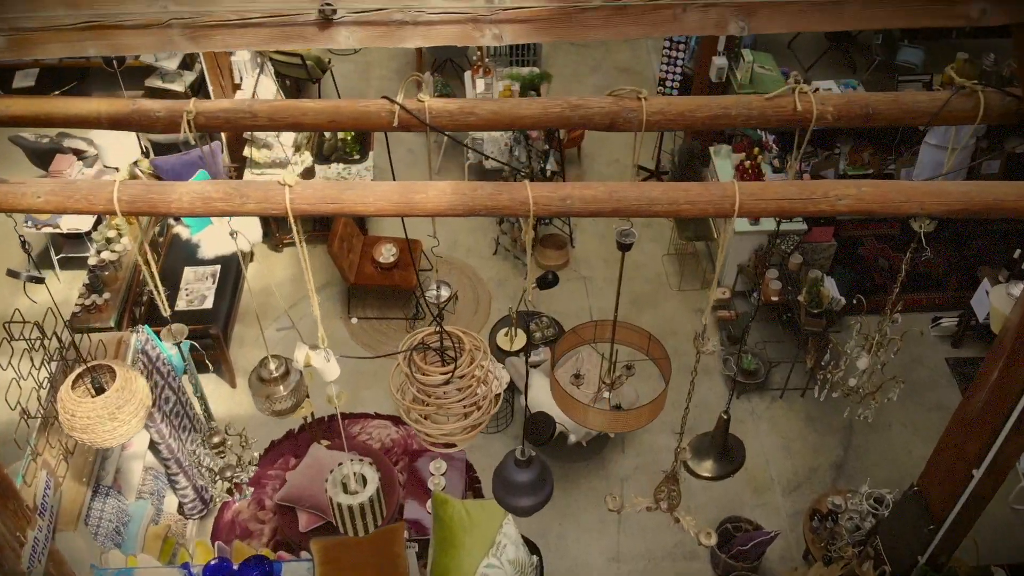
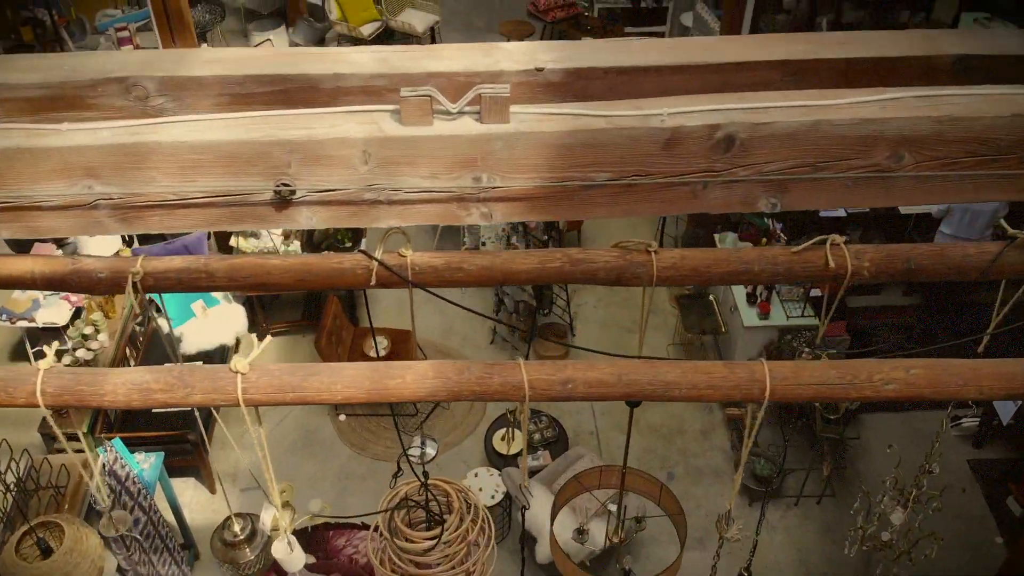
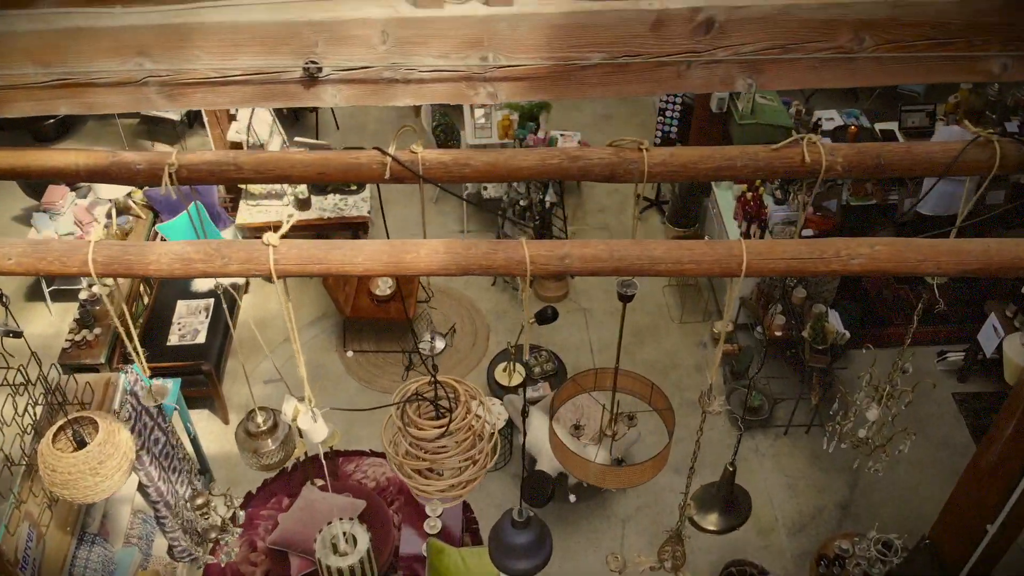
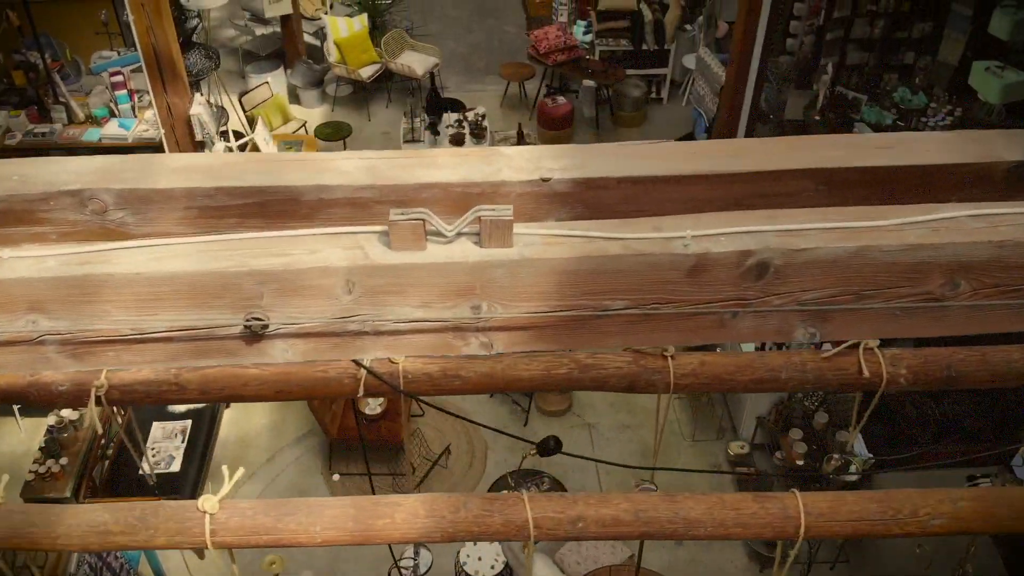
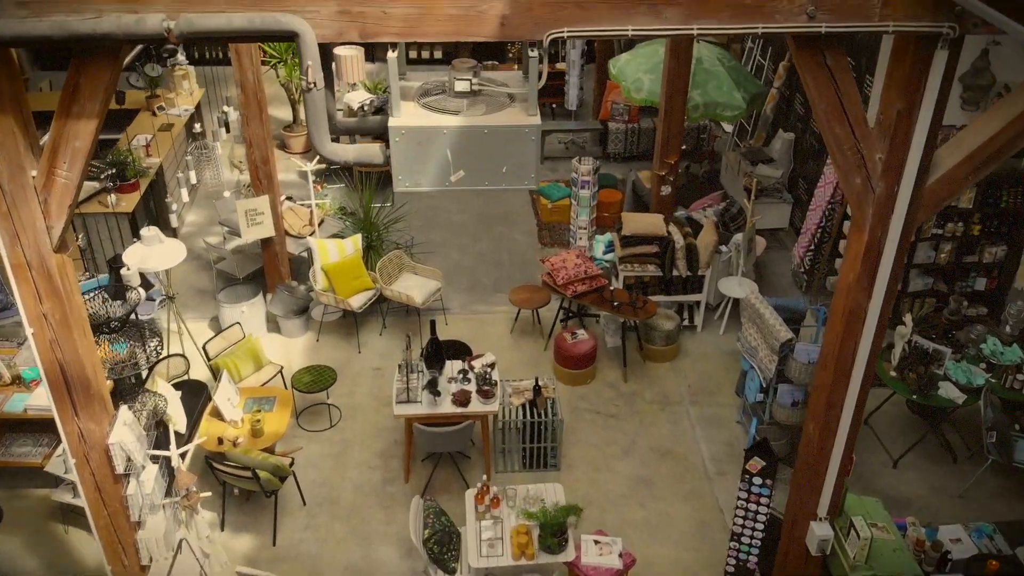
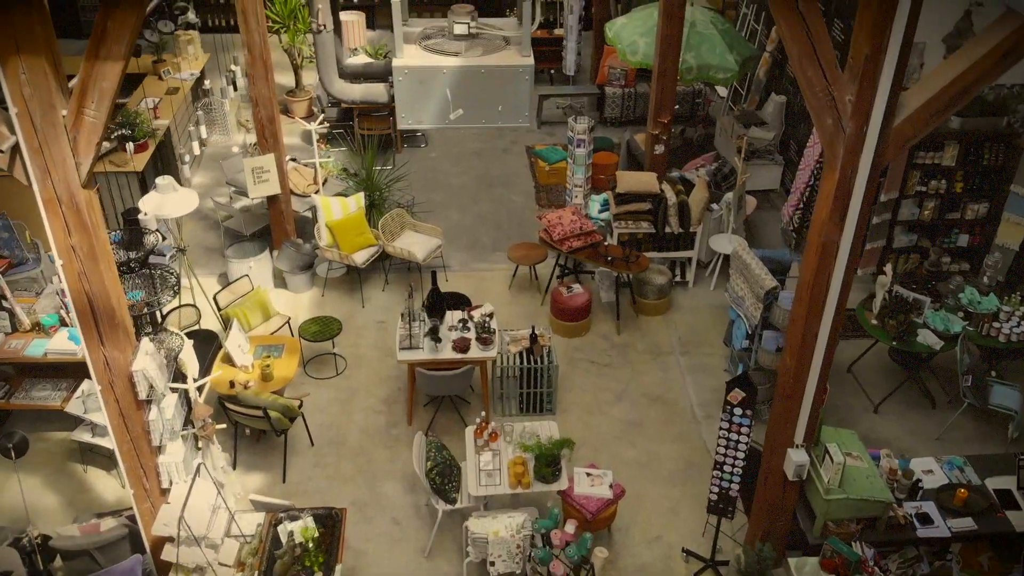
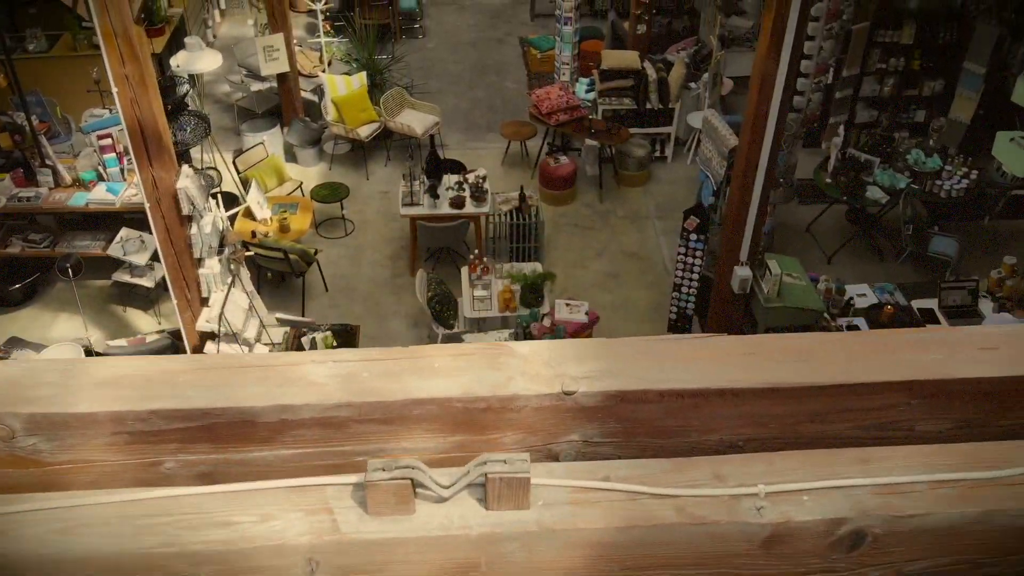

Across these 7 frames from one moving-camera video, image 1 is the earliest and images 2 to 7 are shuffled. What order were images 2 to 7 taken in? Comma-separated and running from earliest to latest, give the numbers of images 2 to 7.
3, 2, 4, 7, 6, 5
